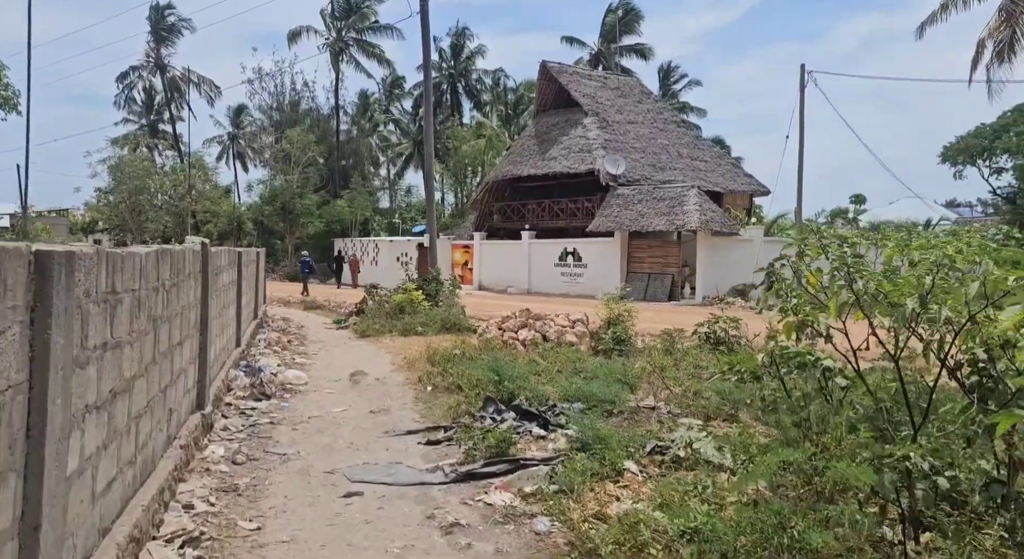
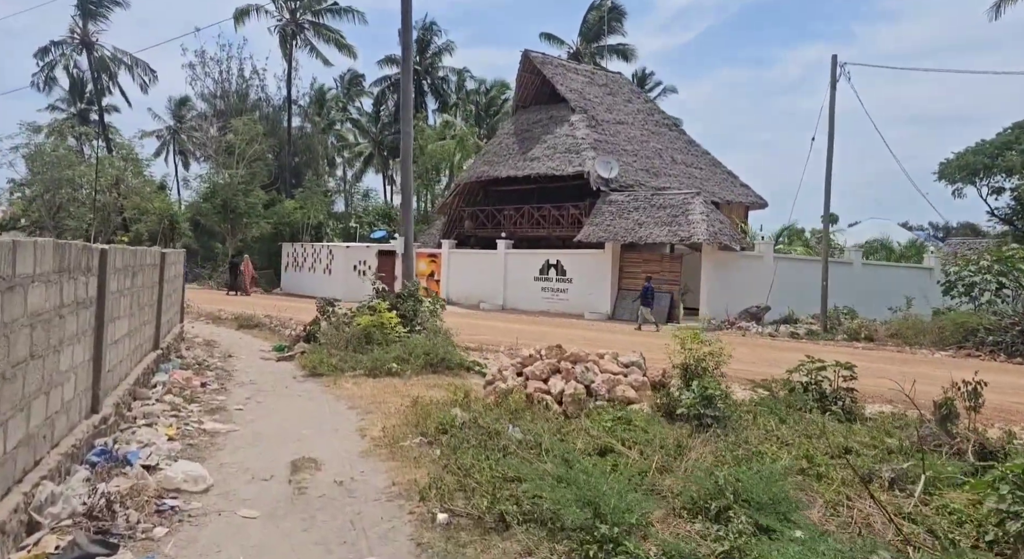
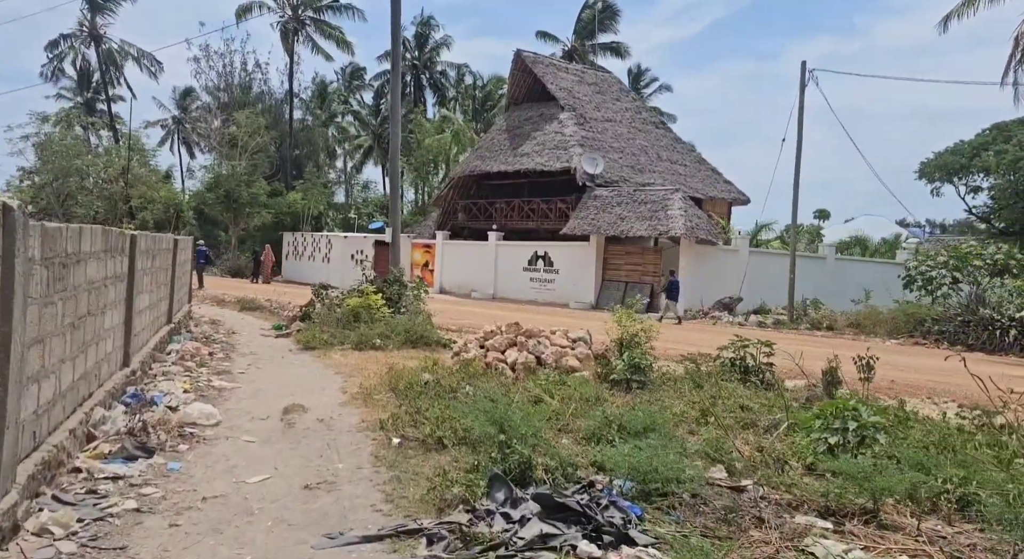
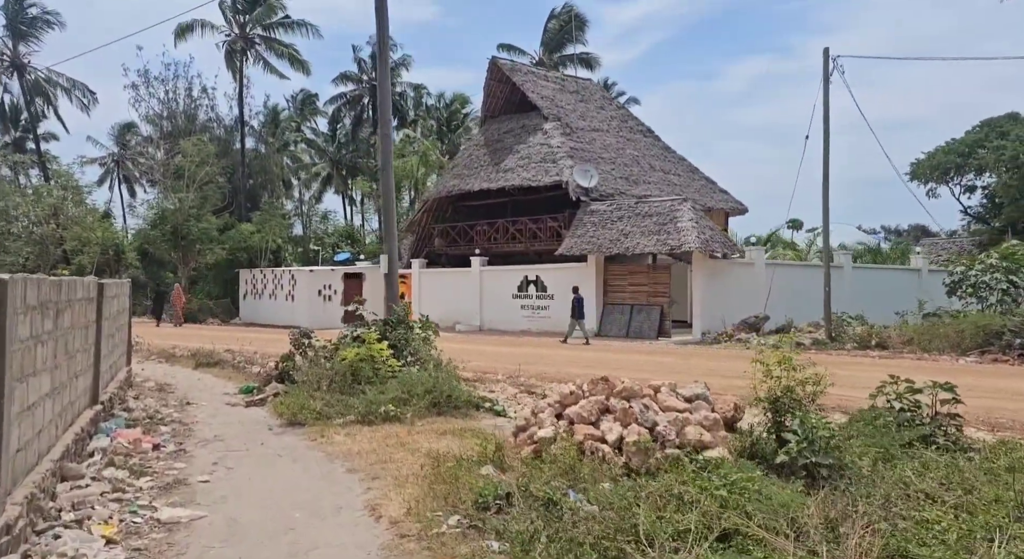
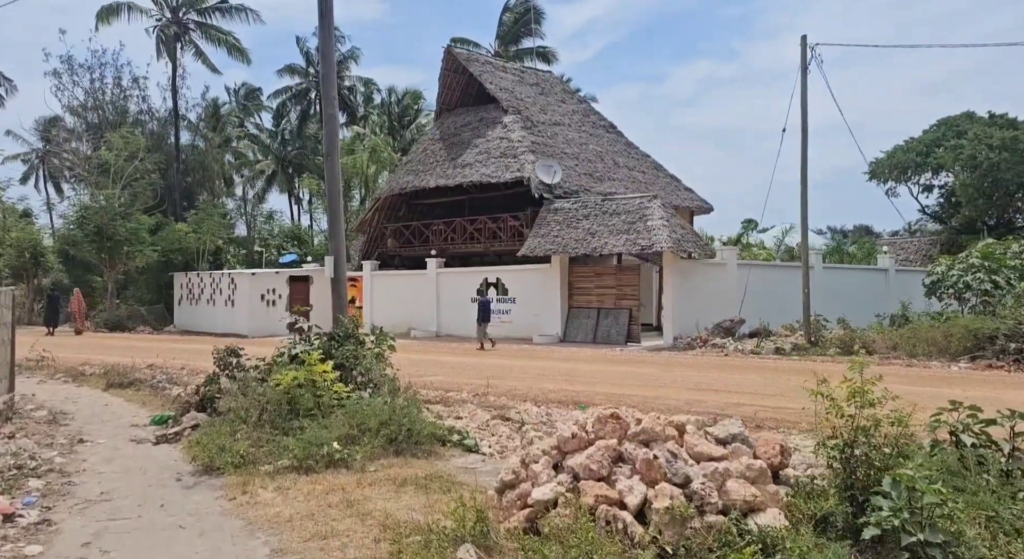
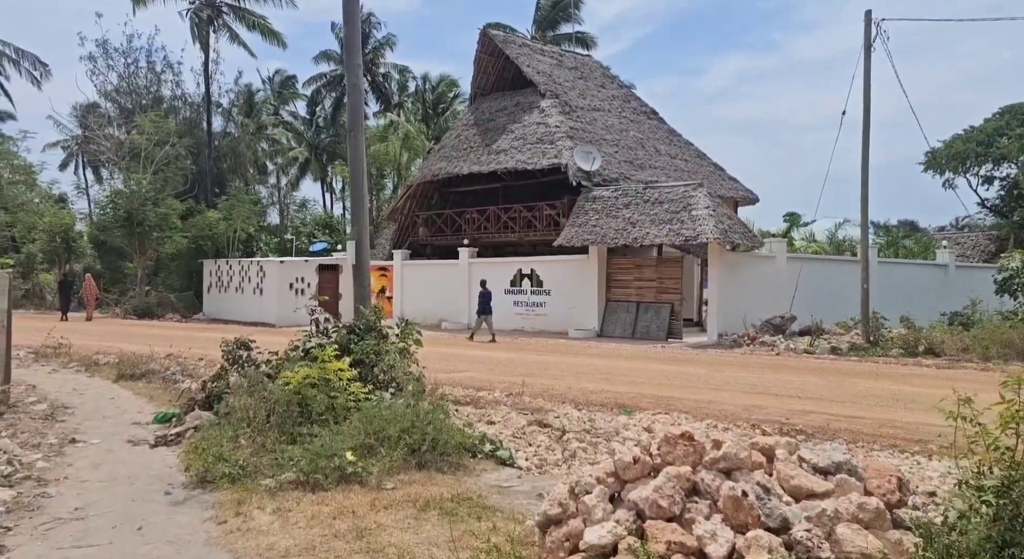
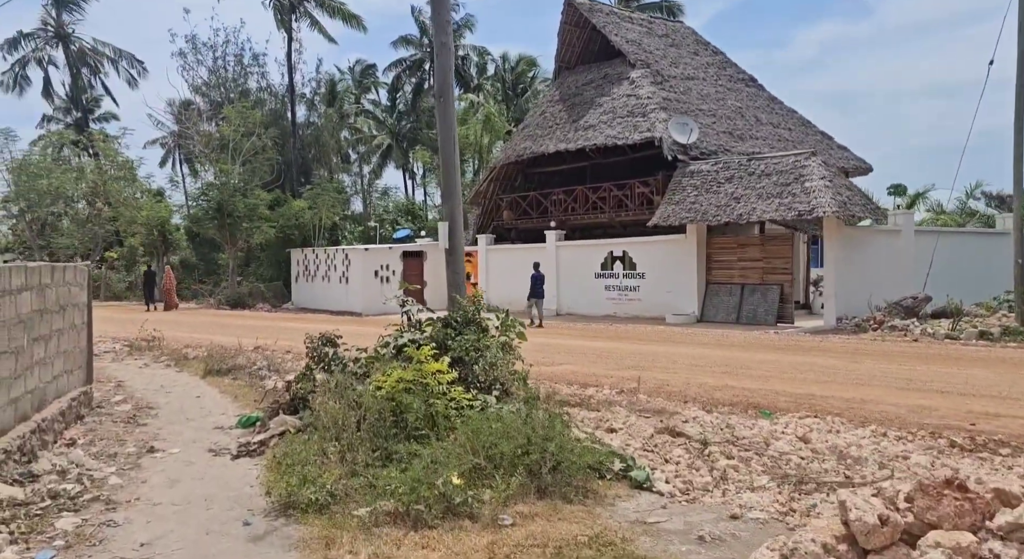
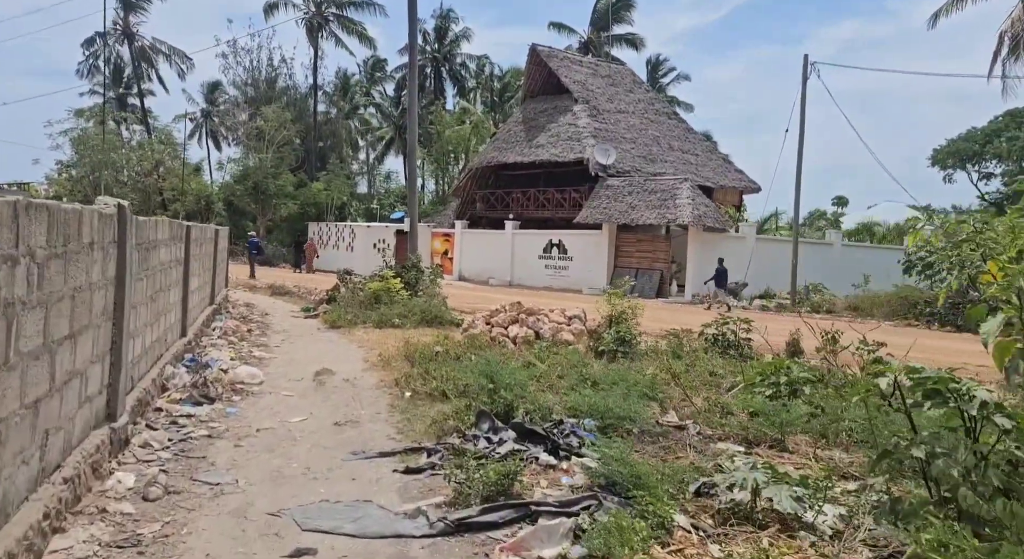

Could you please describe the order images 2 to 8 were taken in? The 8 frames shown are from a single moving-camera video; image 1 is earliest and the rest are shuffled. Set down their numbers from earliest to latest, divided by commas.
8, 3, 2, 4, 5, 6, 7
